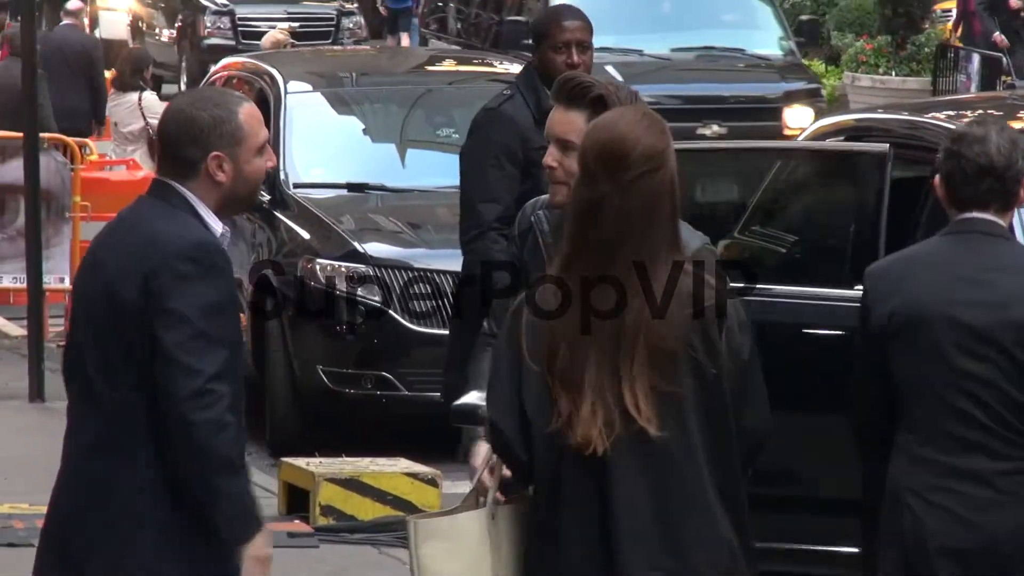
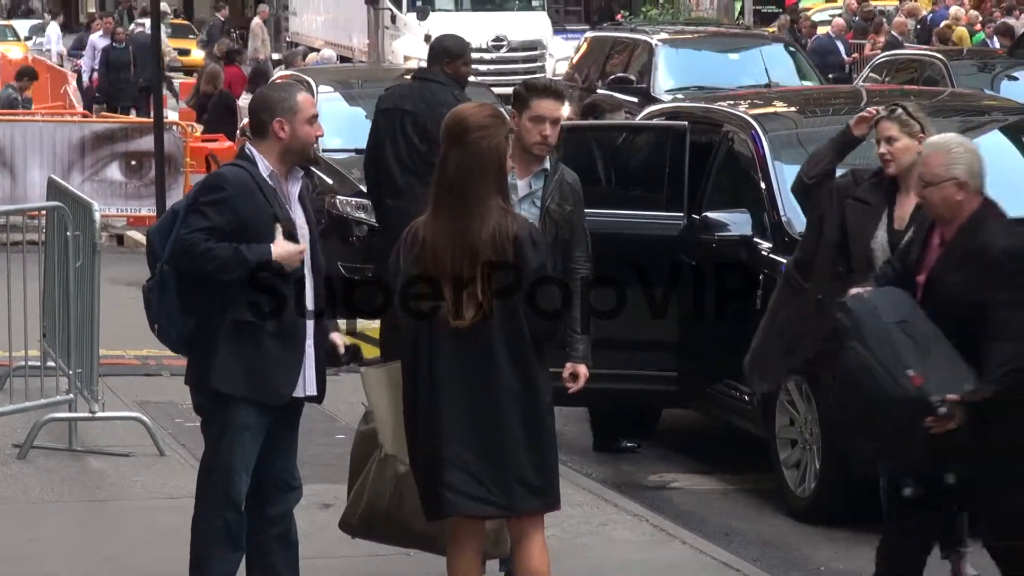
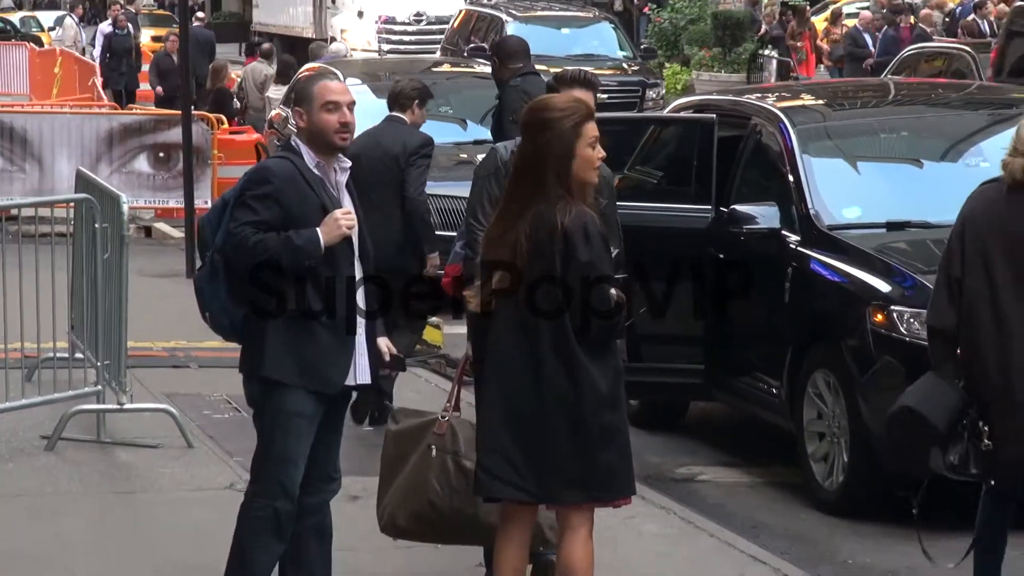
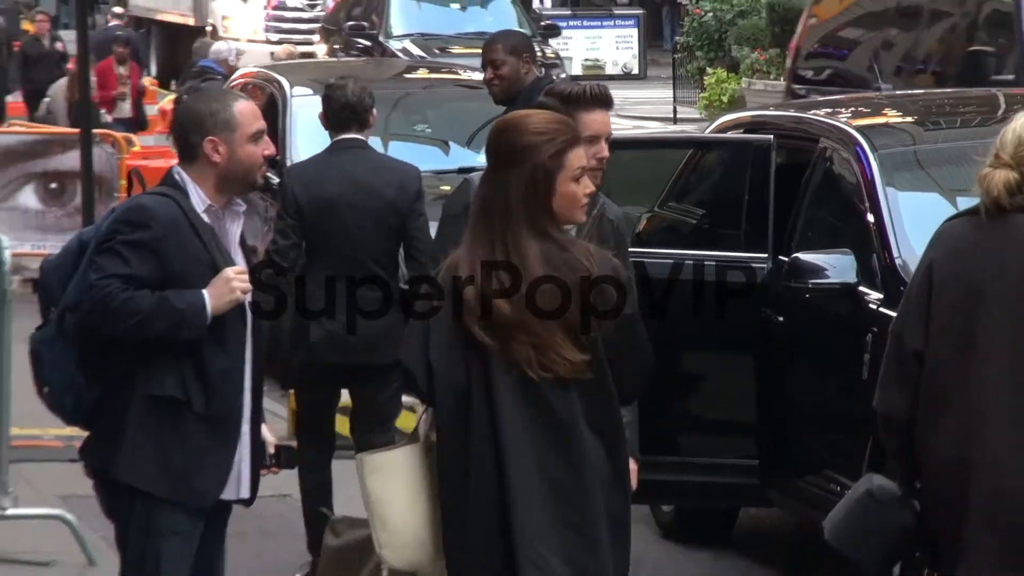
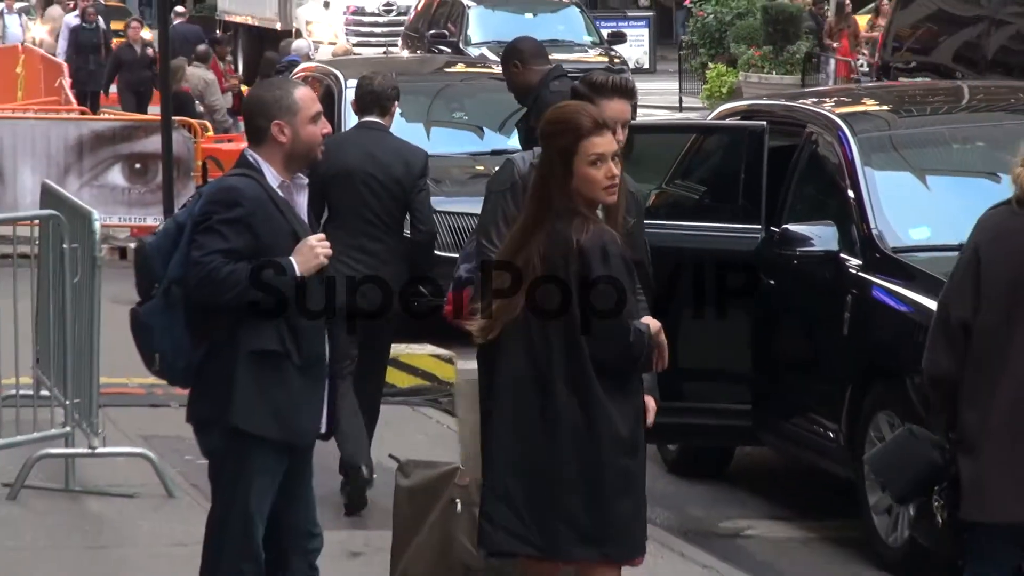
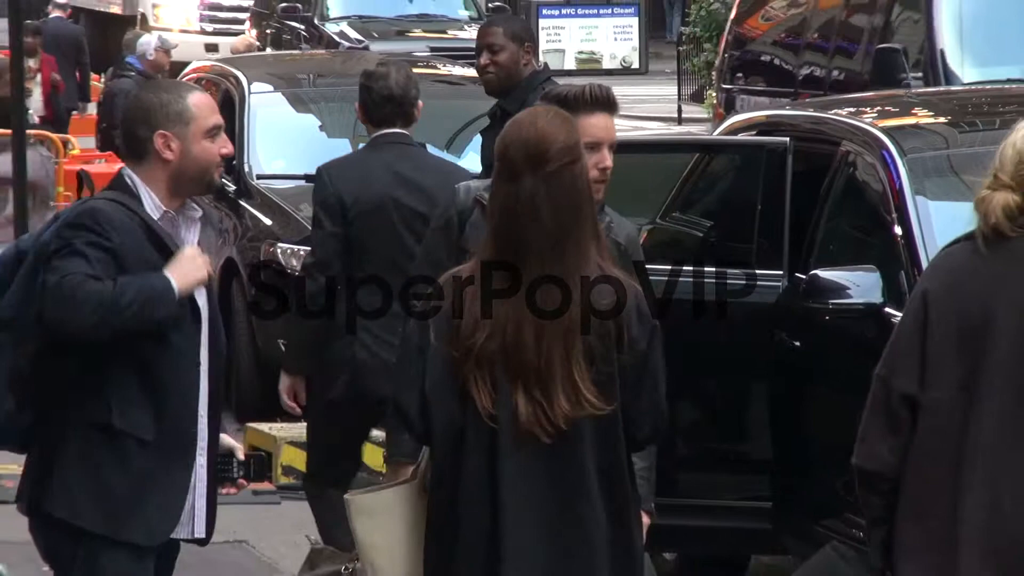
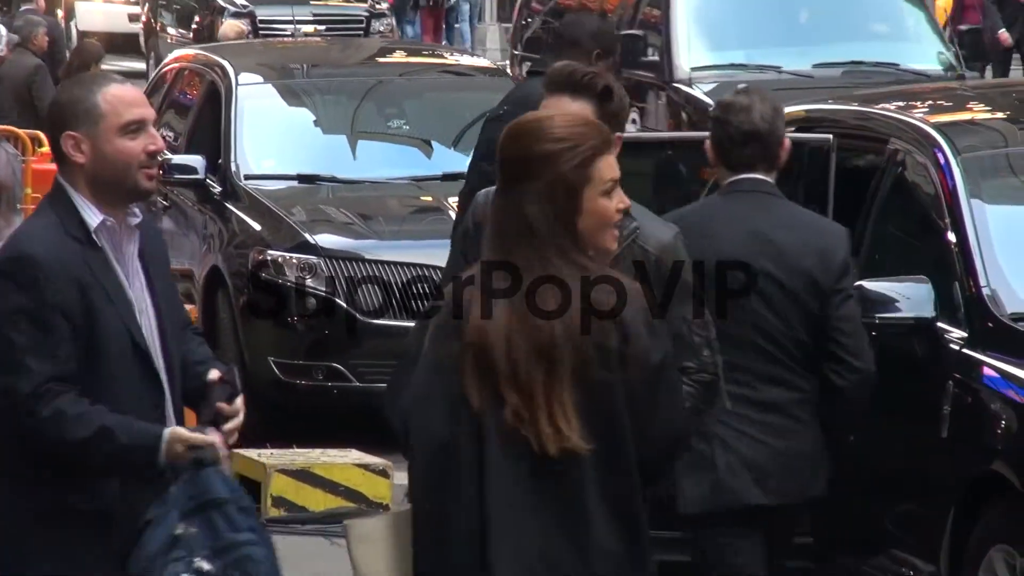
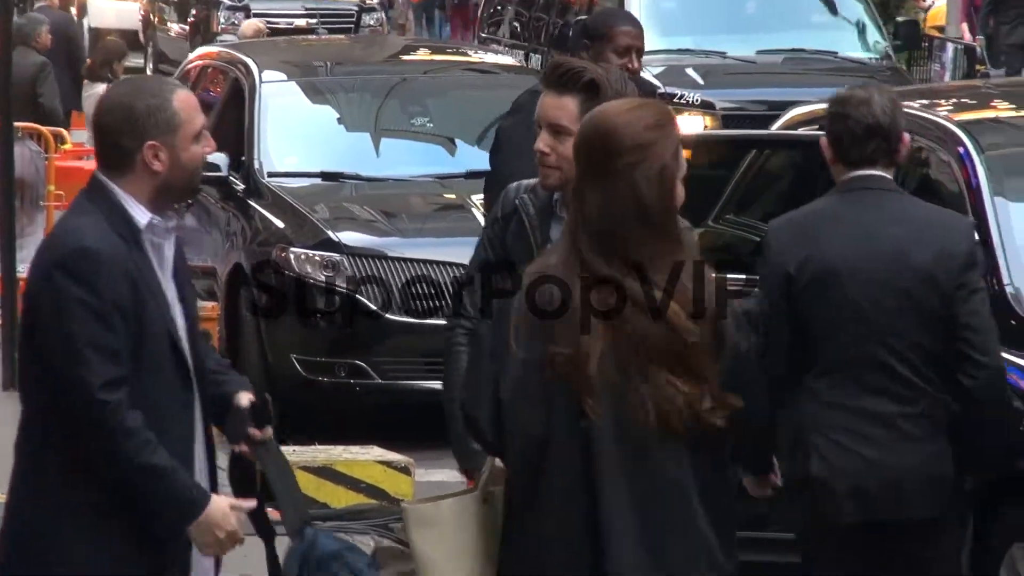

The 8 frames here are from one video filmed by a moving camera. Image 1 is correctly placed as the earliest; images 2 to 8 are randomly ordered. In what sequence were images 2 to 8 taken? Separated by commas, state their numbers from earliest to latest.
8, 7, 6, 4, 5, 3, 2
